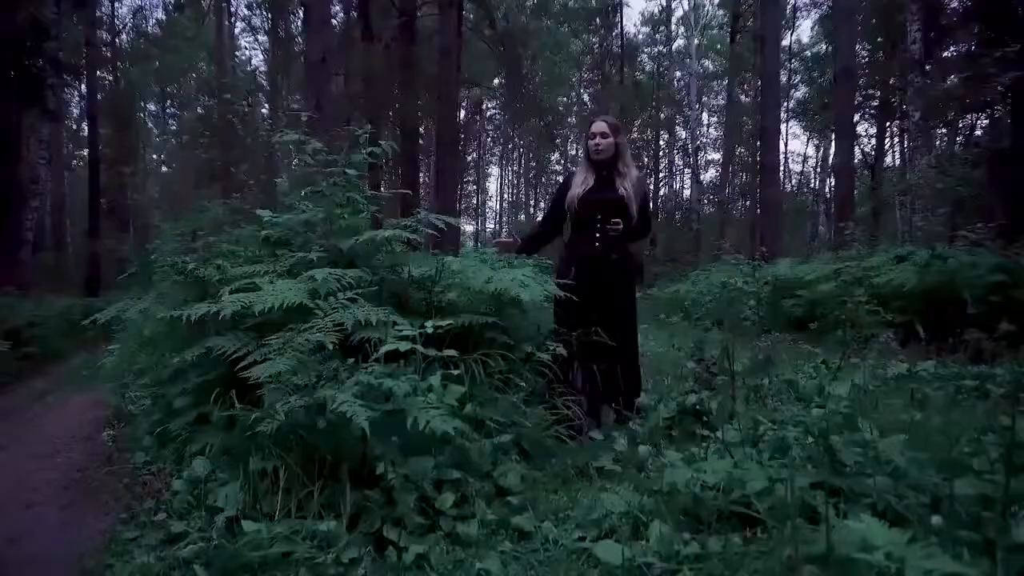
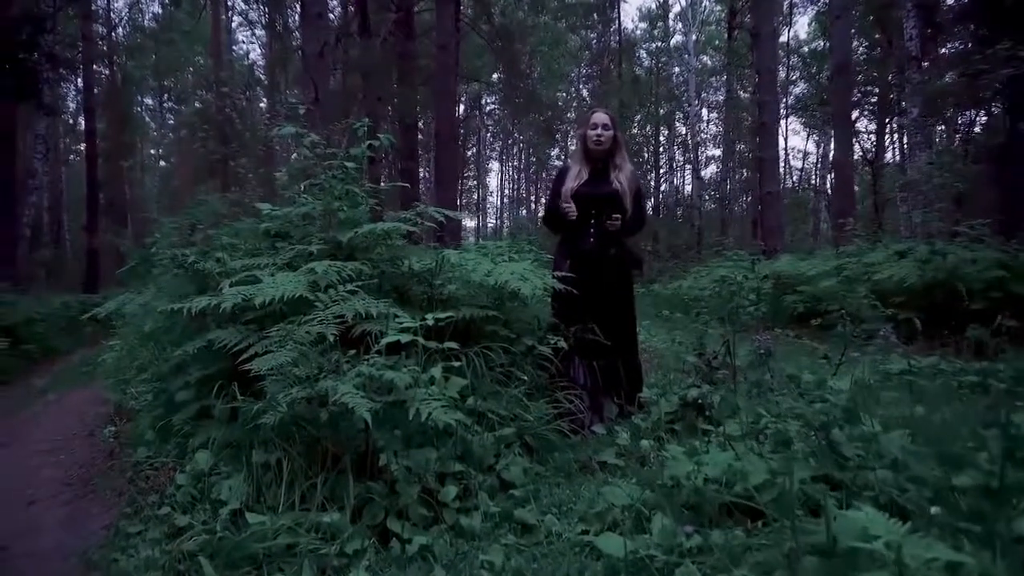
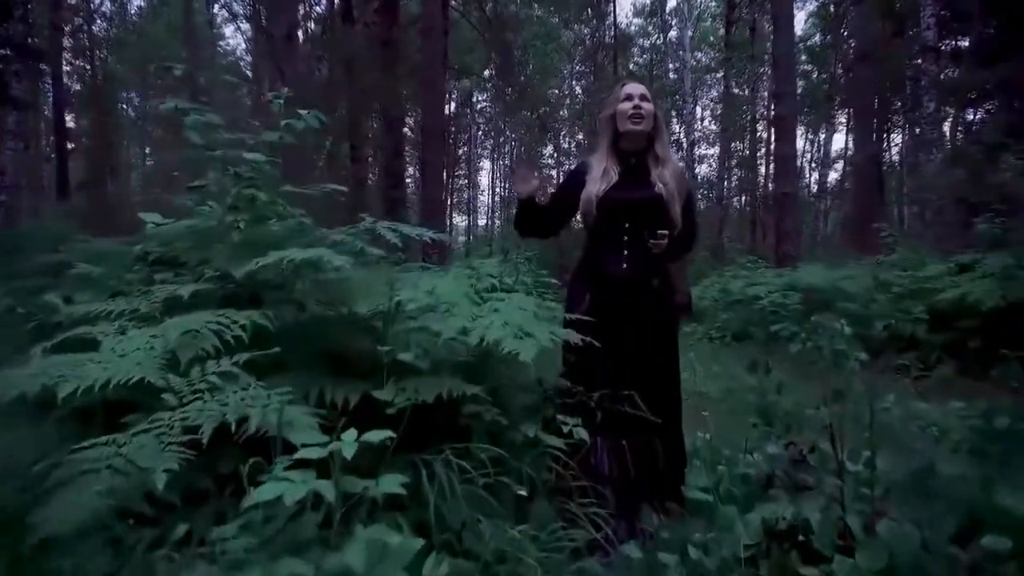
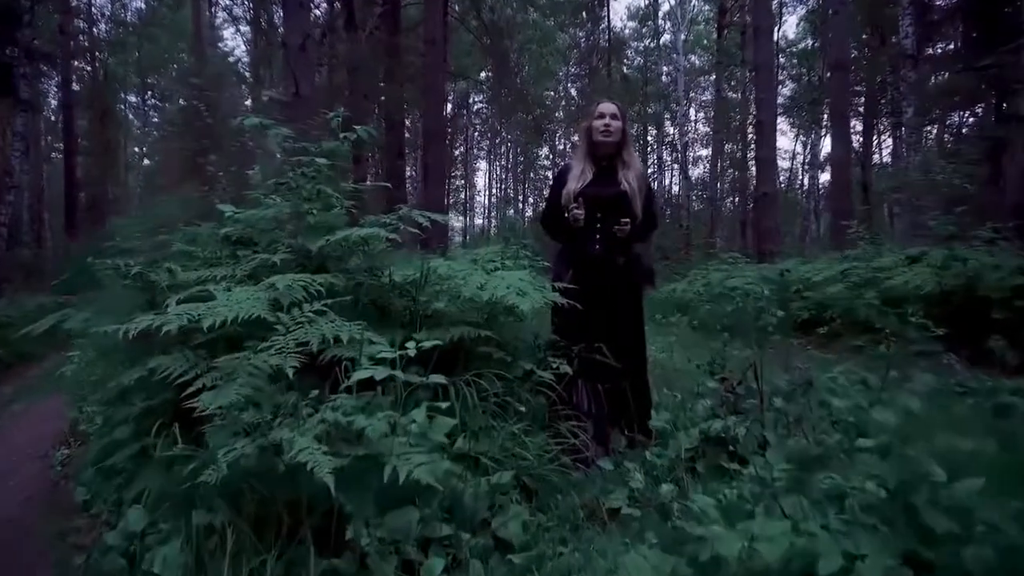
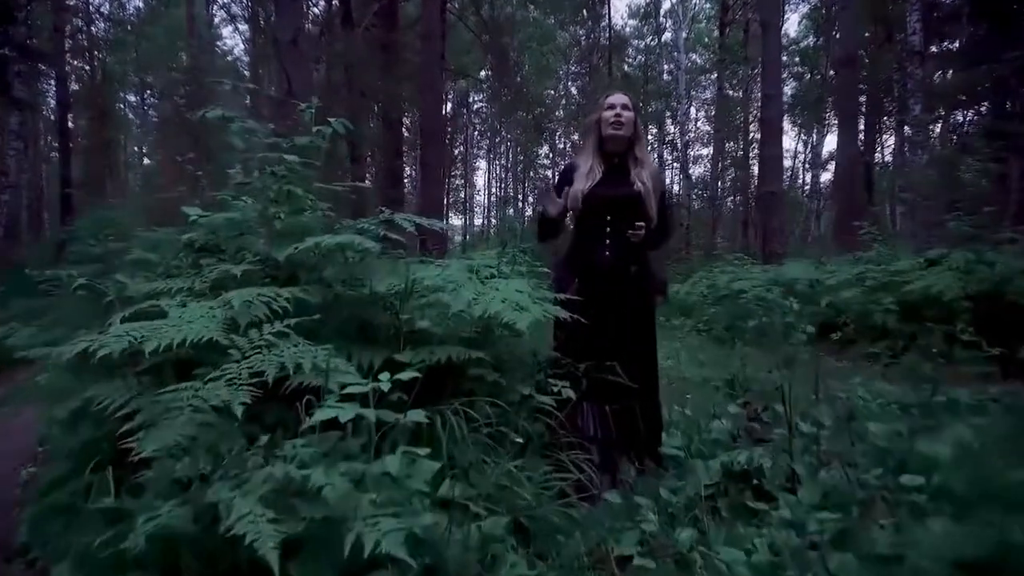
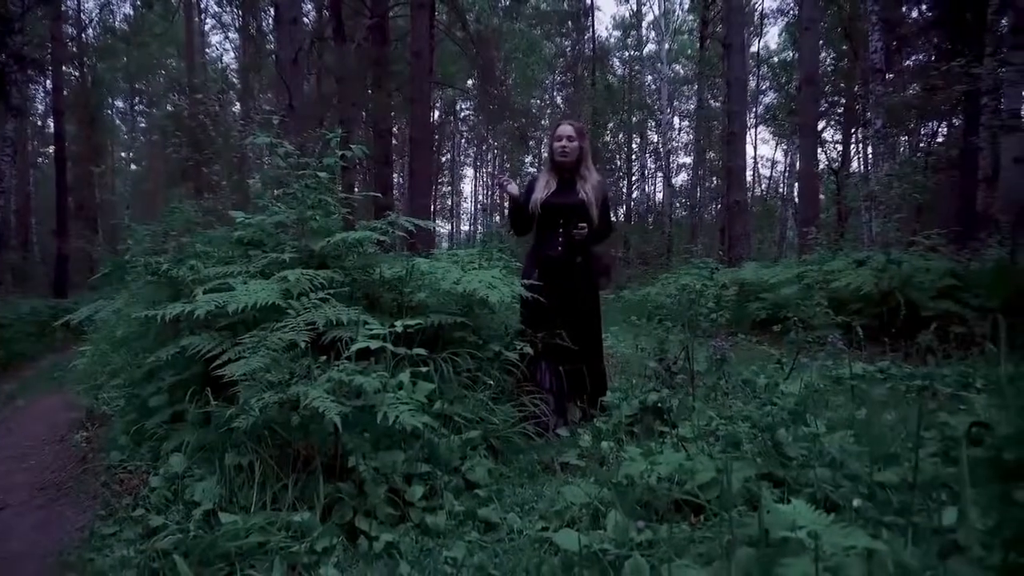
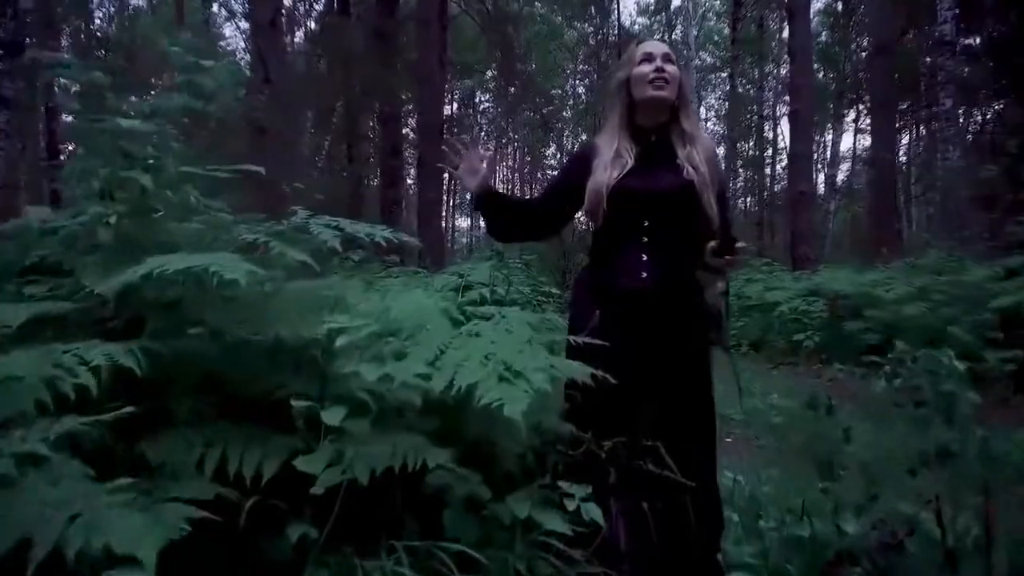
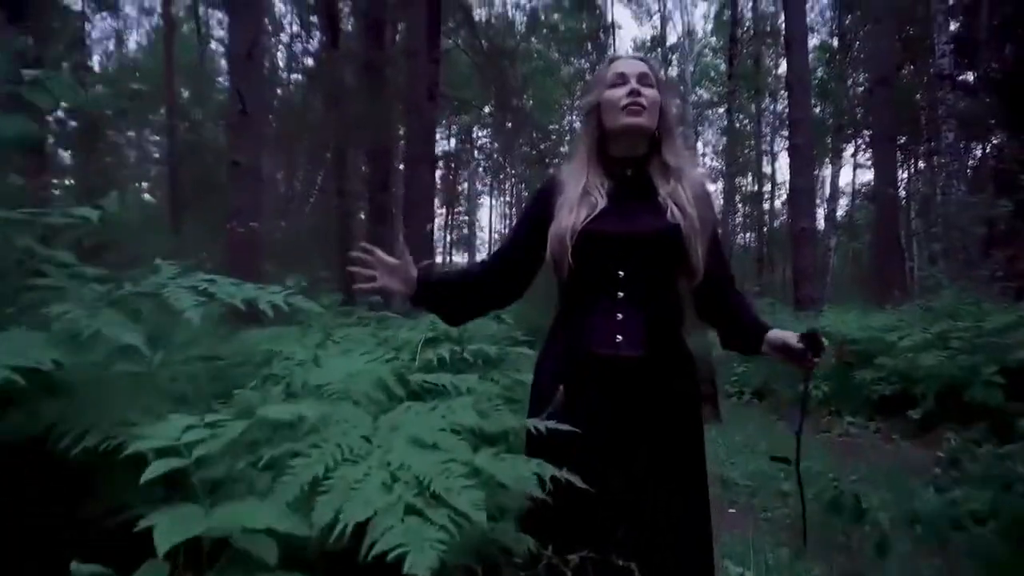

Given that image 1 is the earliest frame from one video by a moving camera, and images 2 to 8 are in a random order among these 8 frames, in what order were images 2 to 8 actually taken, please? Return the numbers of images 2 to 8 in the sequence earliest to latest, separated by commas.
6, 2, 4, 5, 3, 7, 8
